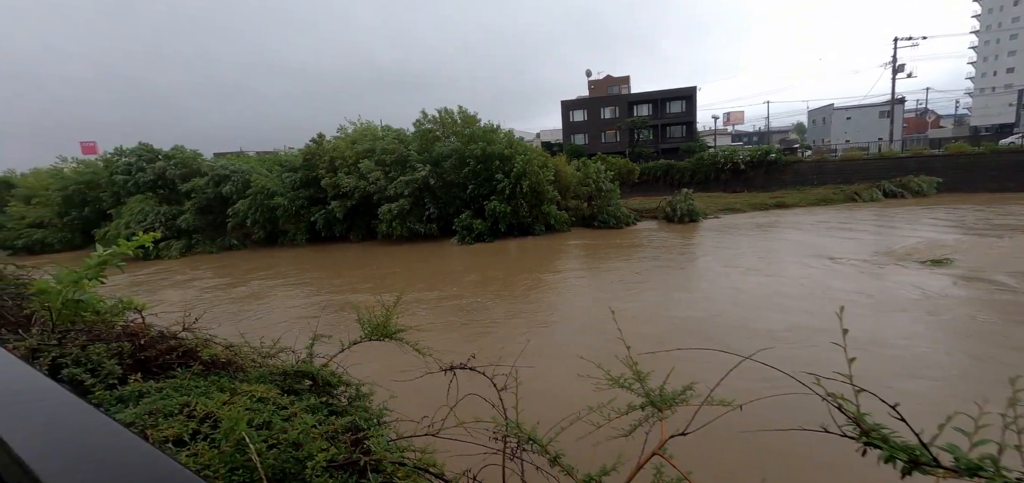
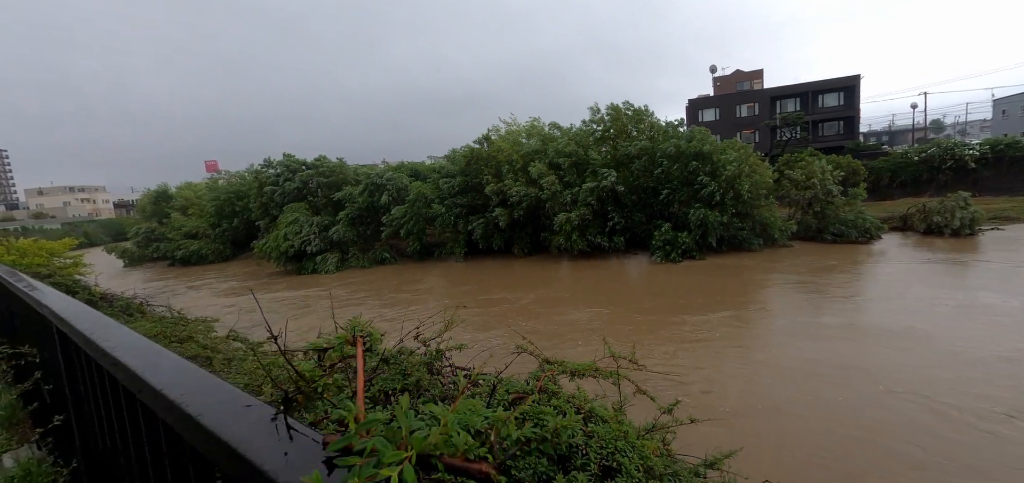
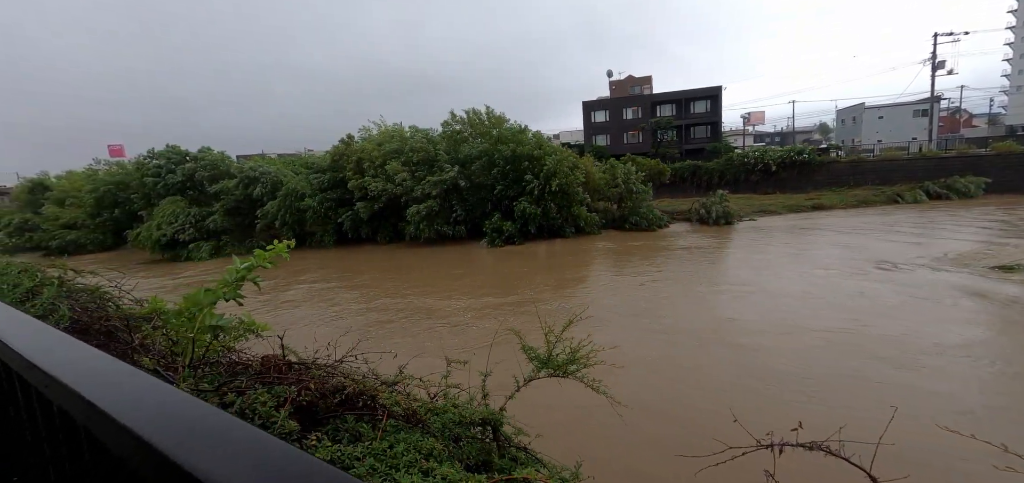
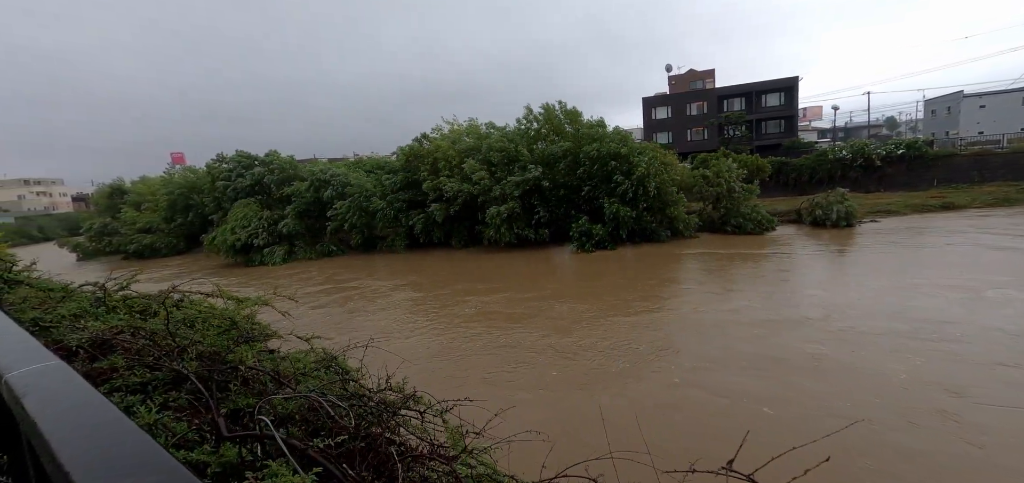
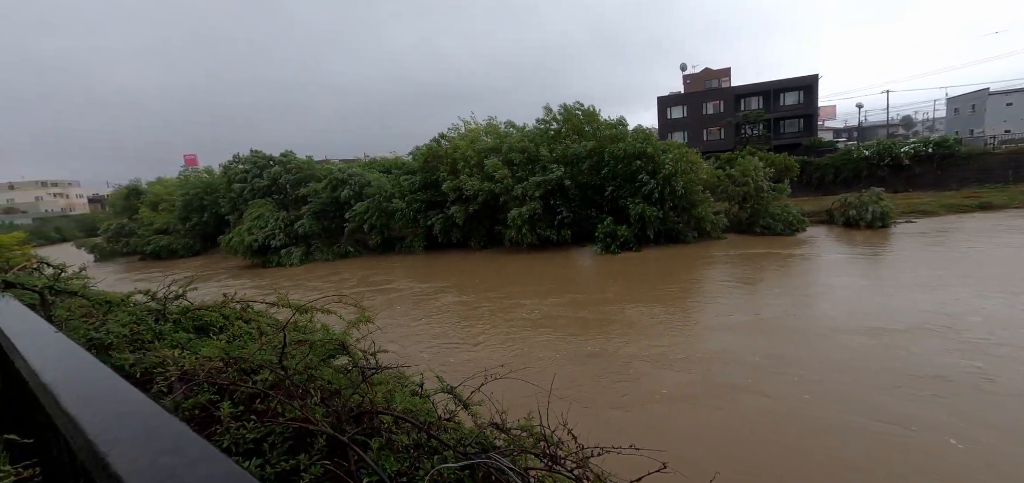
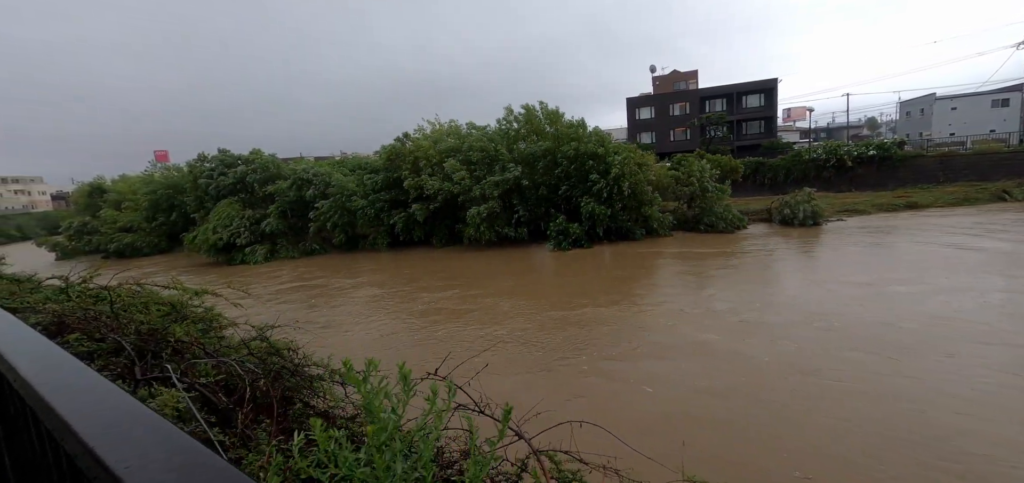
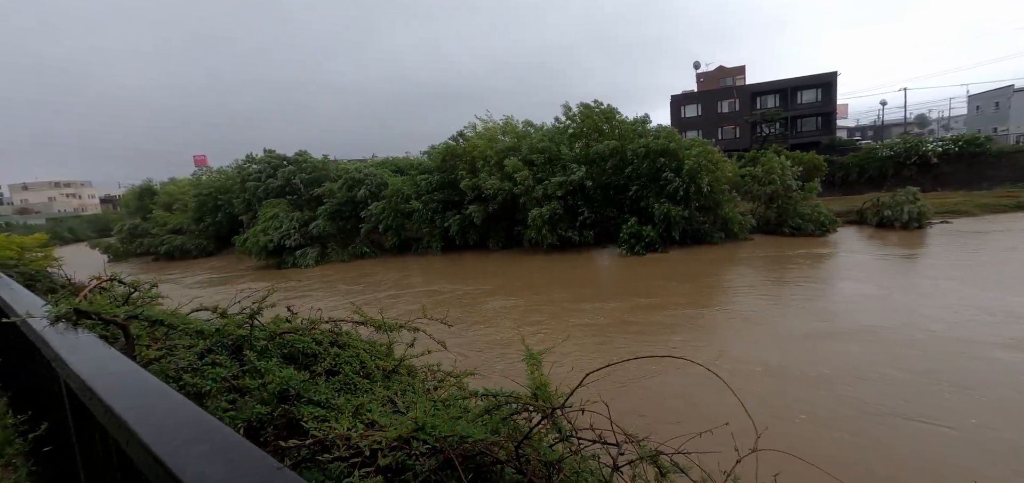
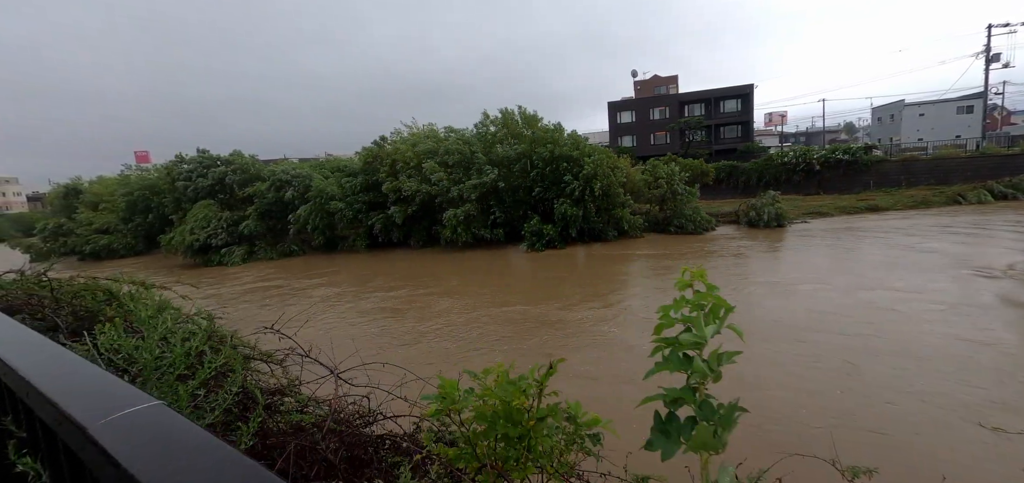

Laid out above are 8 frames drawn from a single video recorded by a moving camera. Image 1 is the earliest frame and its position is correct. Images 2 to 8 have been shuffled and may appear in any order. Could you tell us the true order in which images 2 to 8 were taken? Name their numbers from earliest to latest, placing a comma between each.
3, 8, 6, 4, 5, 7, 2
